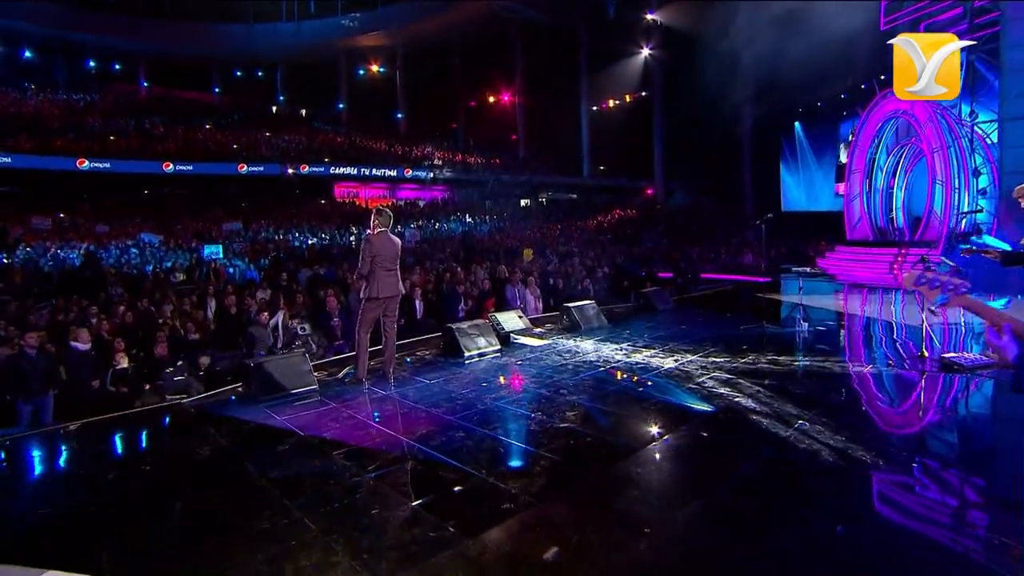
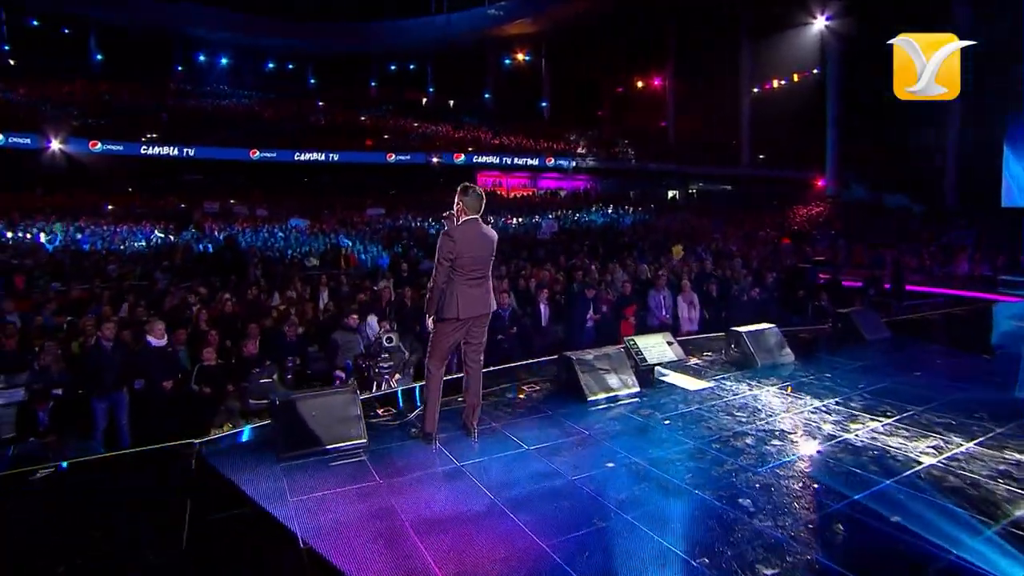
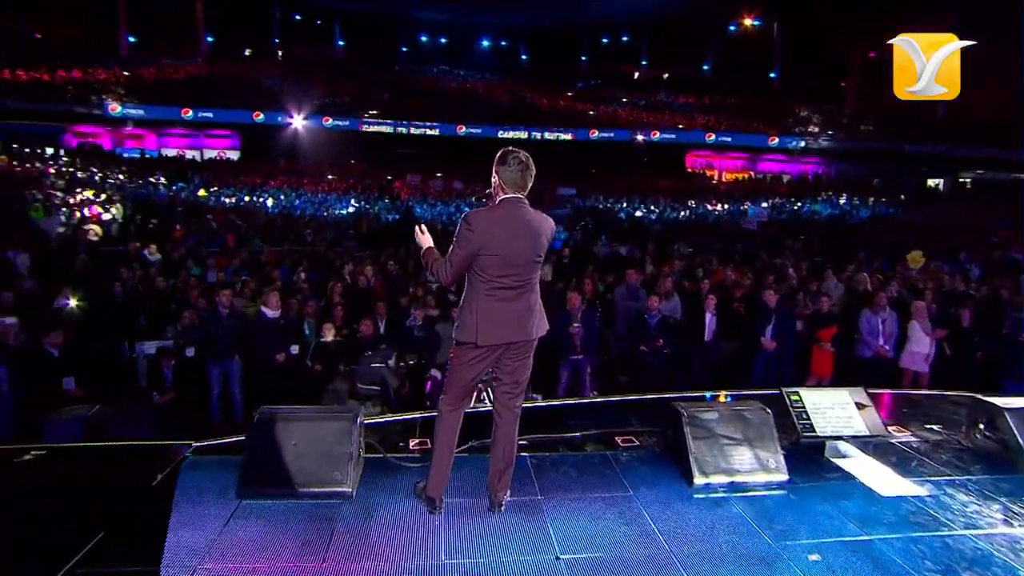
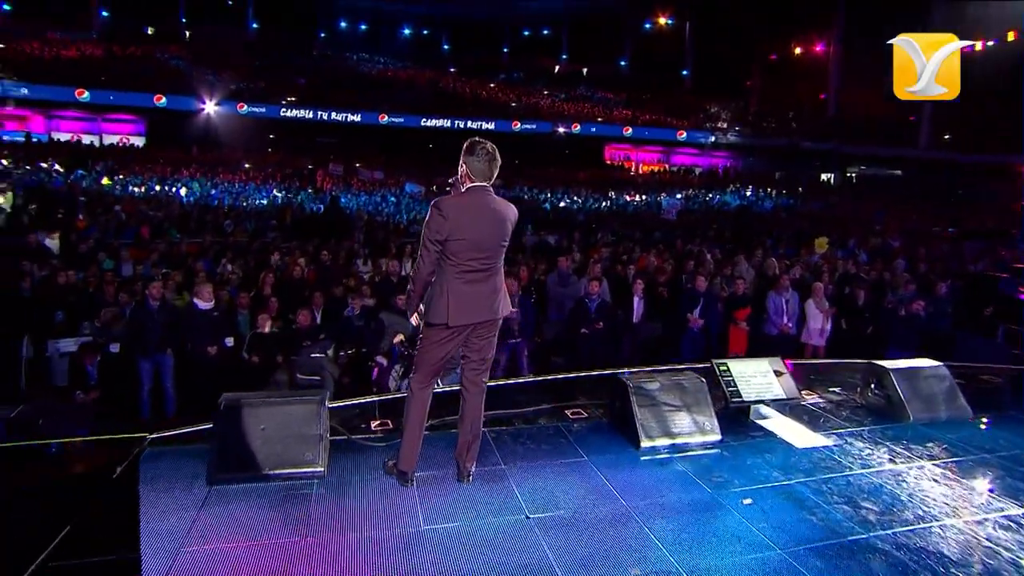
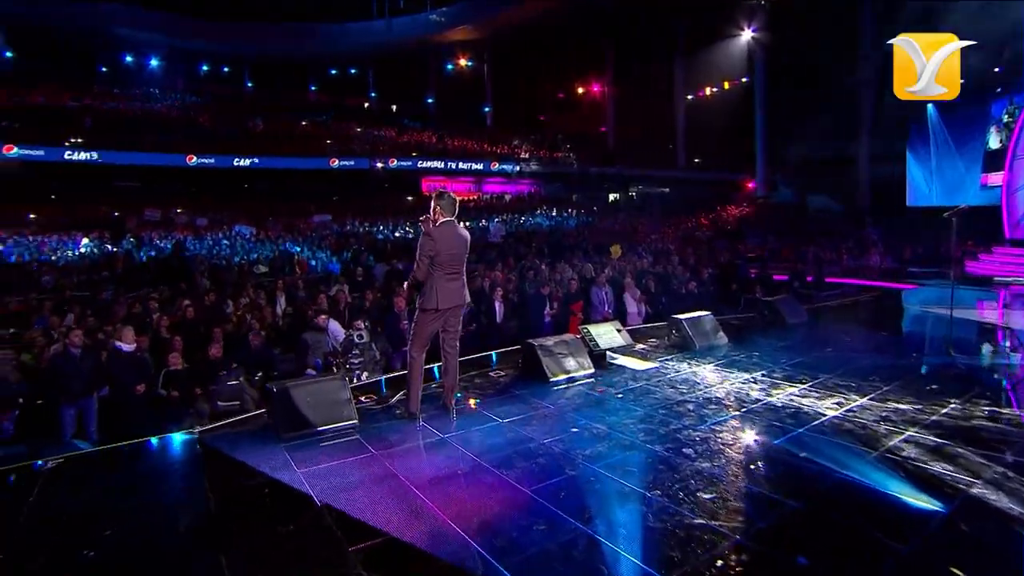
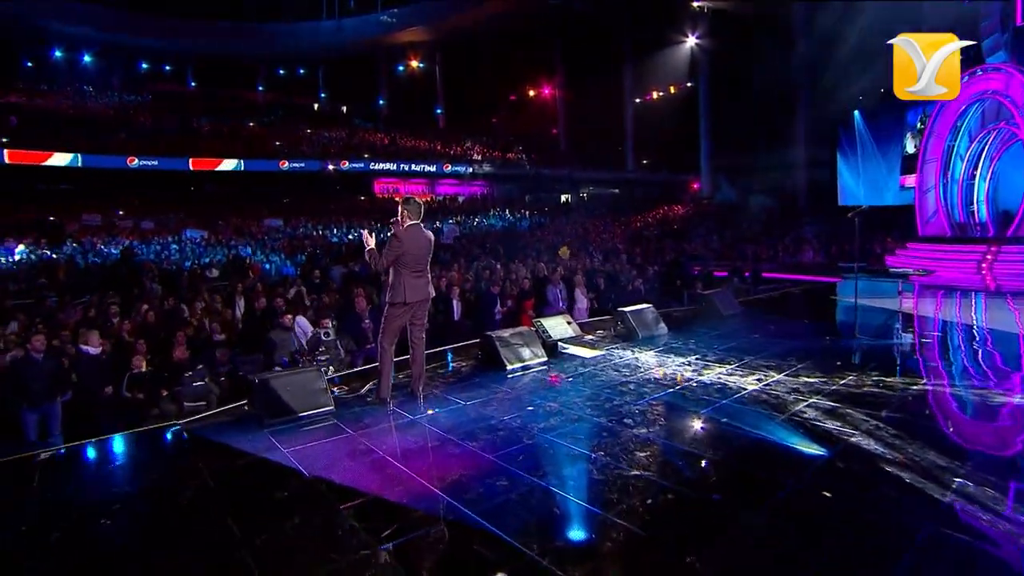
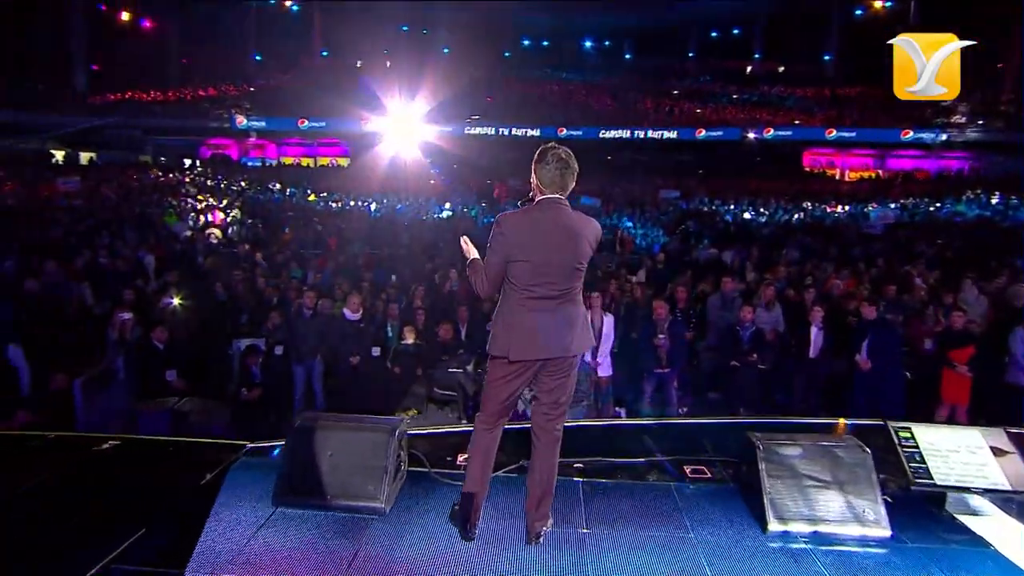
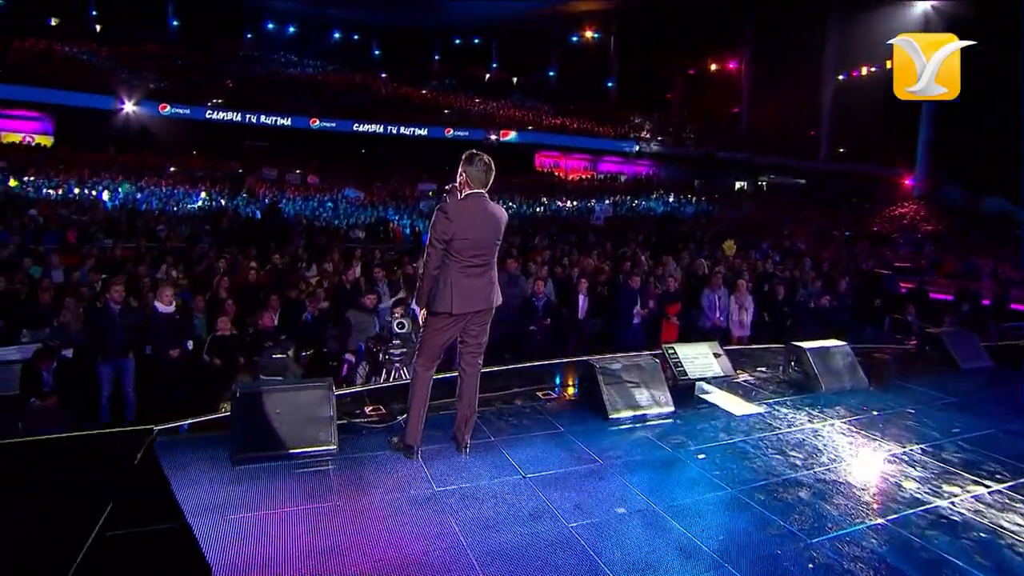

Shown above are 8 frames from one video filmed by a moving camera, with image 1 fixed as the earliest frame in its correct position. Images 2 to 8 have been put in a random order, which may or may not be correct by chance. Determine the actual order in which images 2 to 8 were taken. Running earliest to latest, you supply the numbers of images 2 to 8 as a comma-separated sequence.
6, 5, 2, 8, 4, 3, 7
